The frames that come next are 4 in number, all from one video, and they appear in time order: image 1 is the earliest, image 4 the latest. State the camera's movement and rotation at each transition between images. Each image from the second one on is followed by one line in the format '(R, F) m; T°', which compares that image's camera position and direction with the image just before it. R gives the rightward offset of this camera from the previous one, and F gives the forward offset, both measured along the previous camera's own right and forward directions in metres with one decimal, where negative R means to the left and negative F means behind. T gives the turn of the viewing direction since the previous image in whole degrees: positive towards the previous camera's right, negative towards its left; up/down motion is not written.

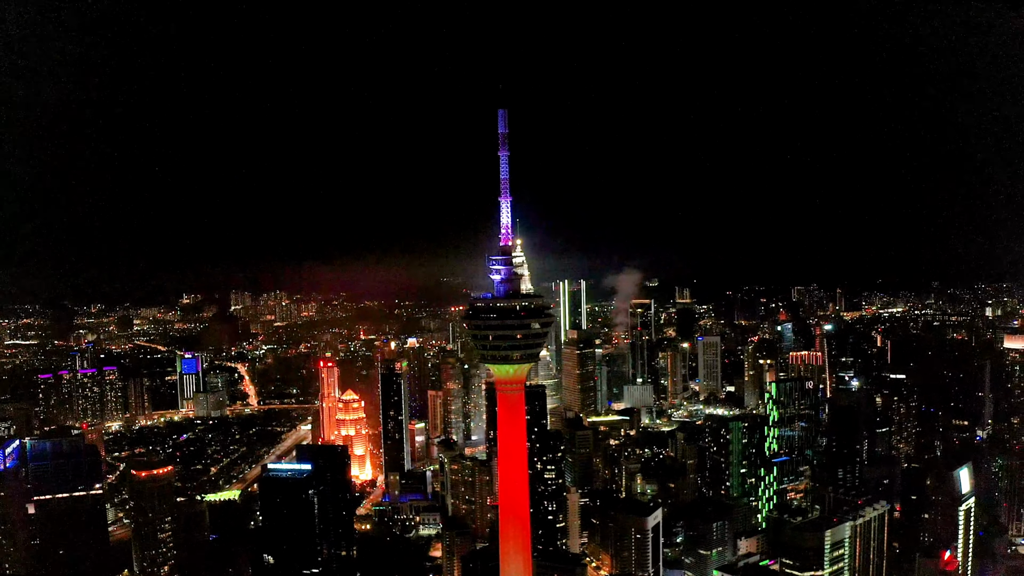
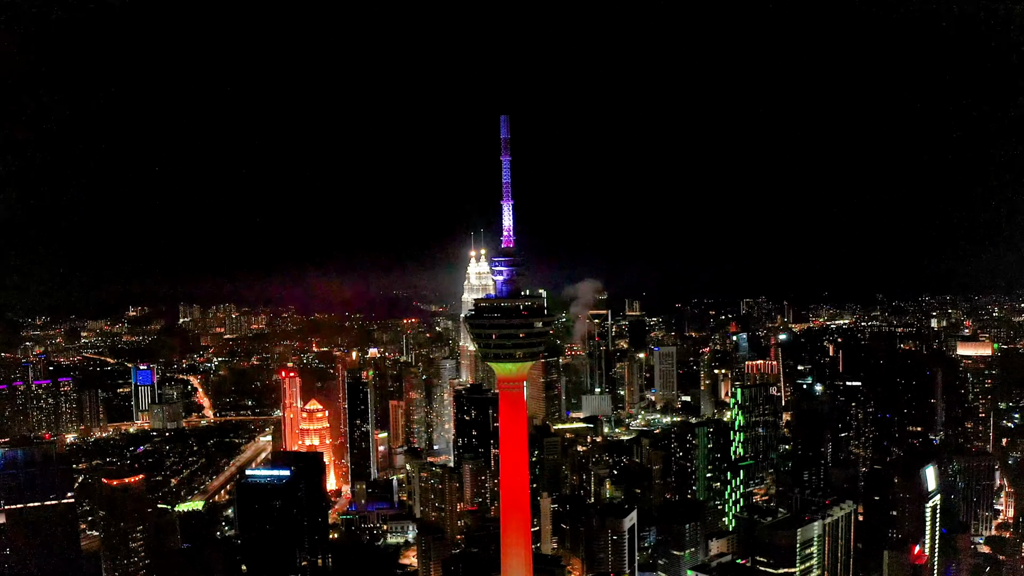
(-0.1, 0.0) m; +4°
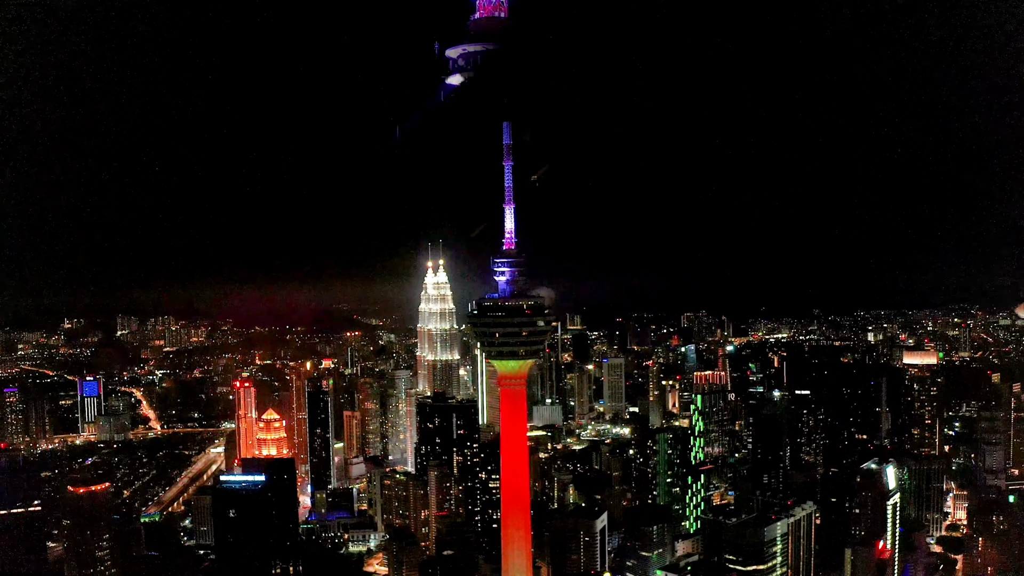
(-0.2, -0.1) m; +4°
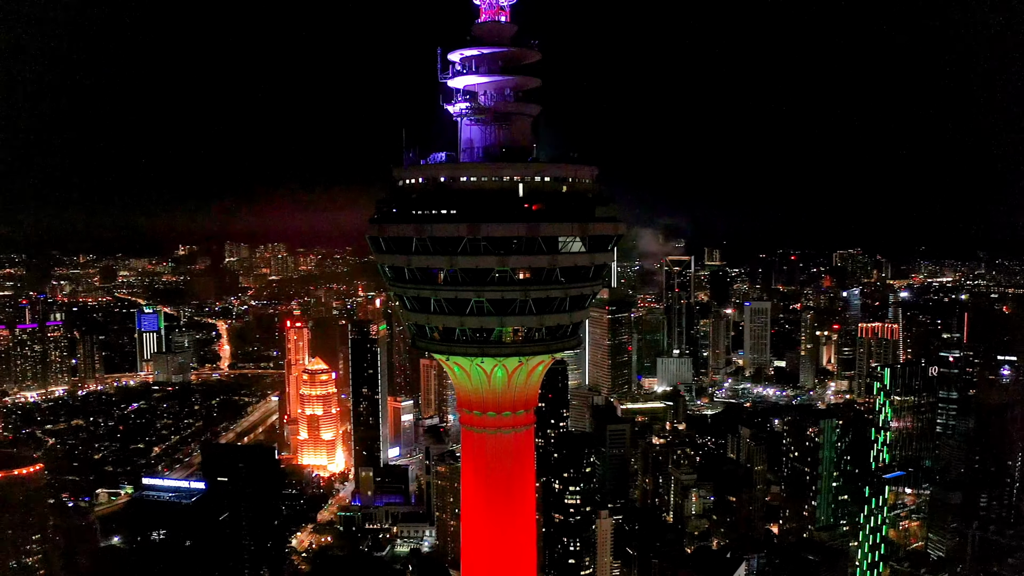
(+0.2, +1.7) m; -10°
